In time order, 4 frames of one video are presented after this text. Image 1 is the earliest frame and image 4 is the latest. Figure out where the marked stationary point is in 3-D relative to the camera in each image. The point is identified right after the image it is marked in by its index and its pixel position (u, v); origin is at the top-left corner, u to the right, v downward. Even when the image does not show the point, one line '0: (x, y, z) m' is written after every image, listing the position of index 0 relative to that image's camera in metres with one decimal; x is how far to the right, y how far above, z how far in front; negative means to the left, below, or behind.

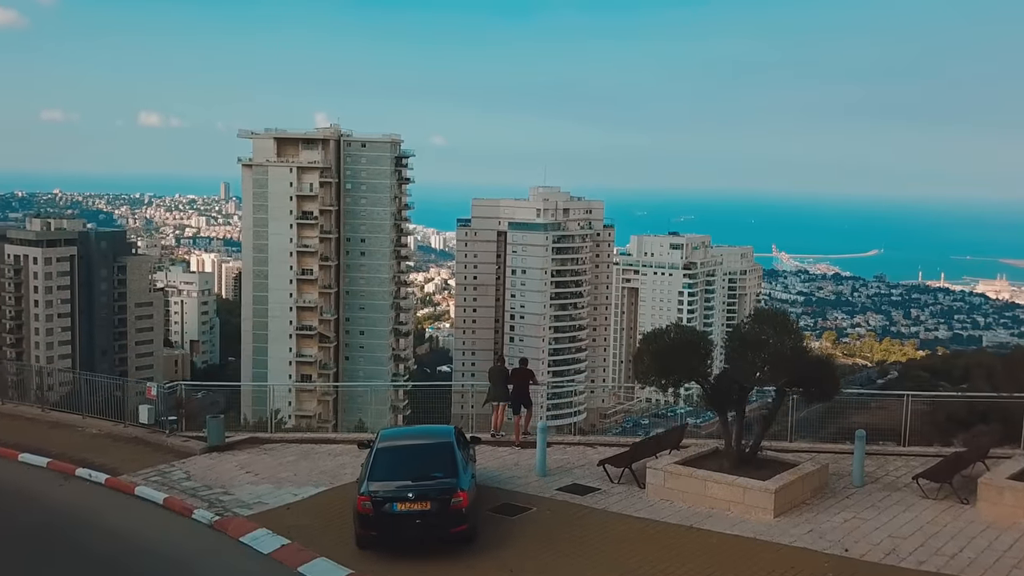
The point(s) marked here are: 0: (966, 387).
0: (+11.4, -2.4, +19.6) m
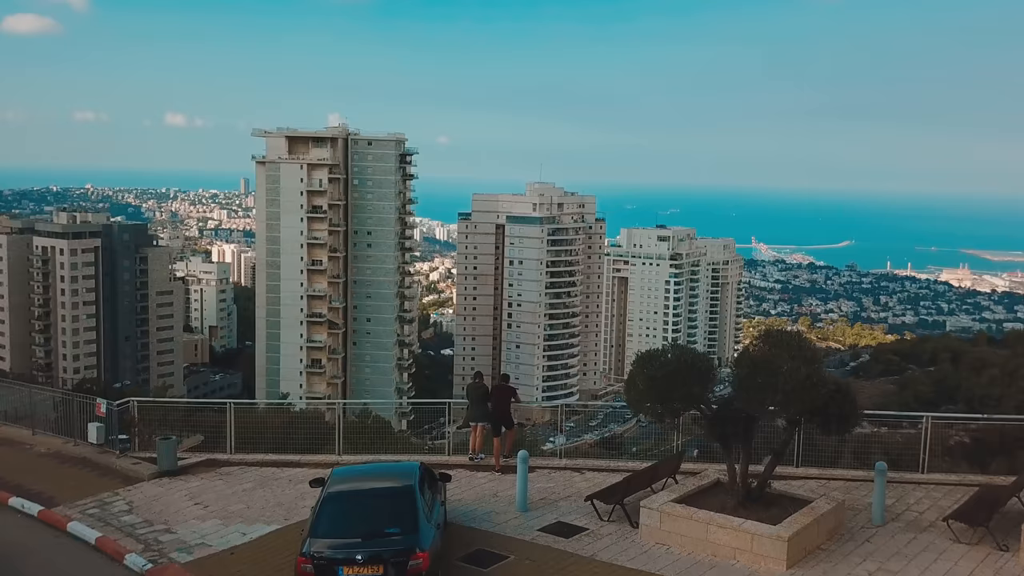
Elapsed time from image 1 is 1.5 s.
0: (+11.3, -2.1, +20.9) m
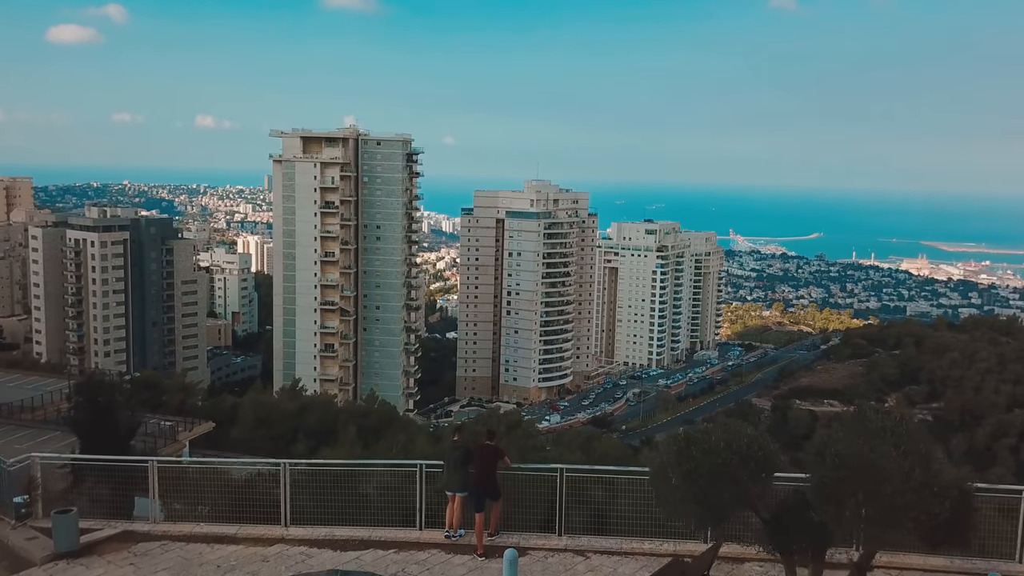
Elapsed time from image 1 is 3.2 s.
0: (+11.3, -1.9, +22.6) m
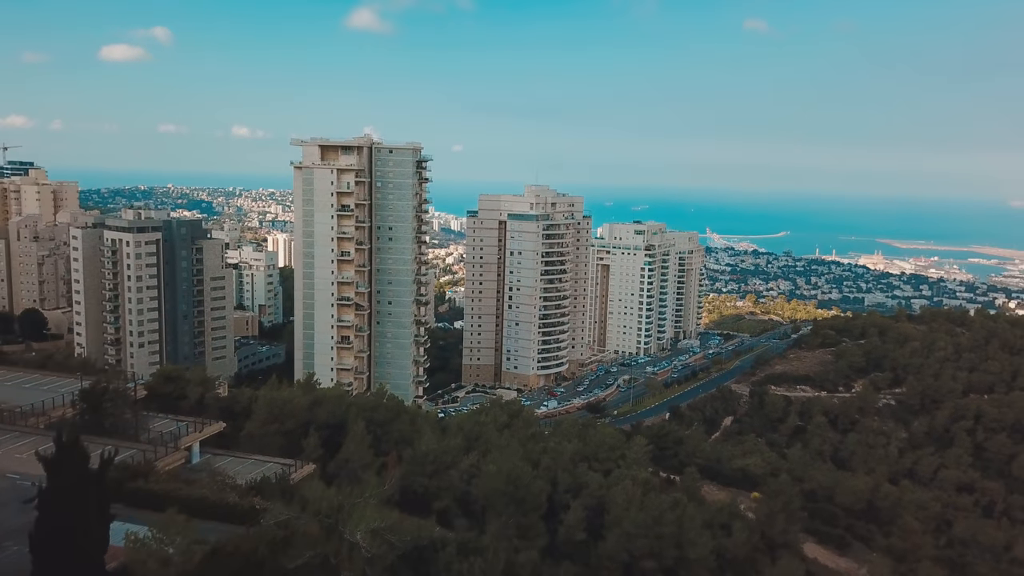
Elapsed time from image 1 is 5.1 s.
0: (+11.3, -1.7, +24.8) m
